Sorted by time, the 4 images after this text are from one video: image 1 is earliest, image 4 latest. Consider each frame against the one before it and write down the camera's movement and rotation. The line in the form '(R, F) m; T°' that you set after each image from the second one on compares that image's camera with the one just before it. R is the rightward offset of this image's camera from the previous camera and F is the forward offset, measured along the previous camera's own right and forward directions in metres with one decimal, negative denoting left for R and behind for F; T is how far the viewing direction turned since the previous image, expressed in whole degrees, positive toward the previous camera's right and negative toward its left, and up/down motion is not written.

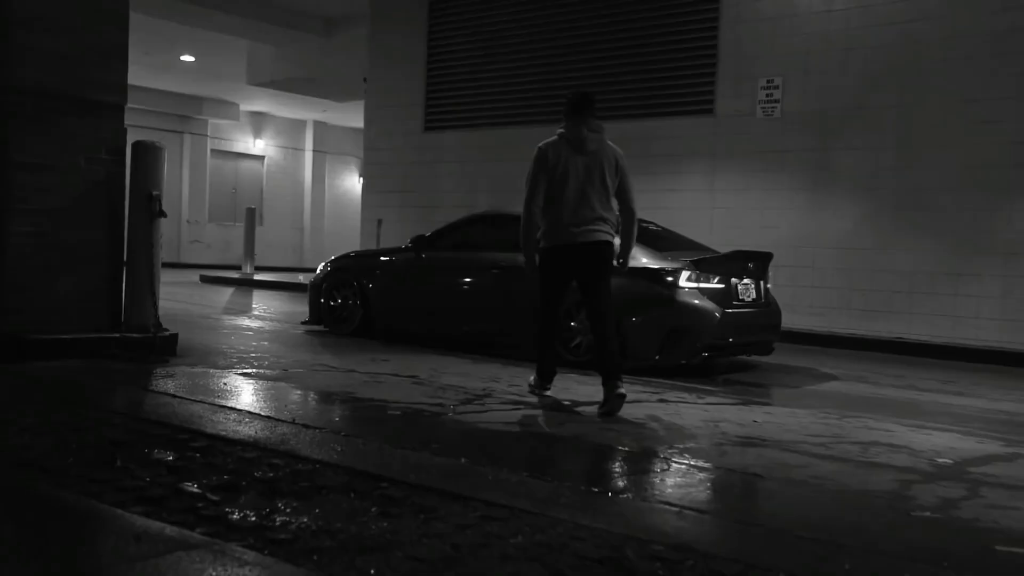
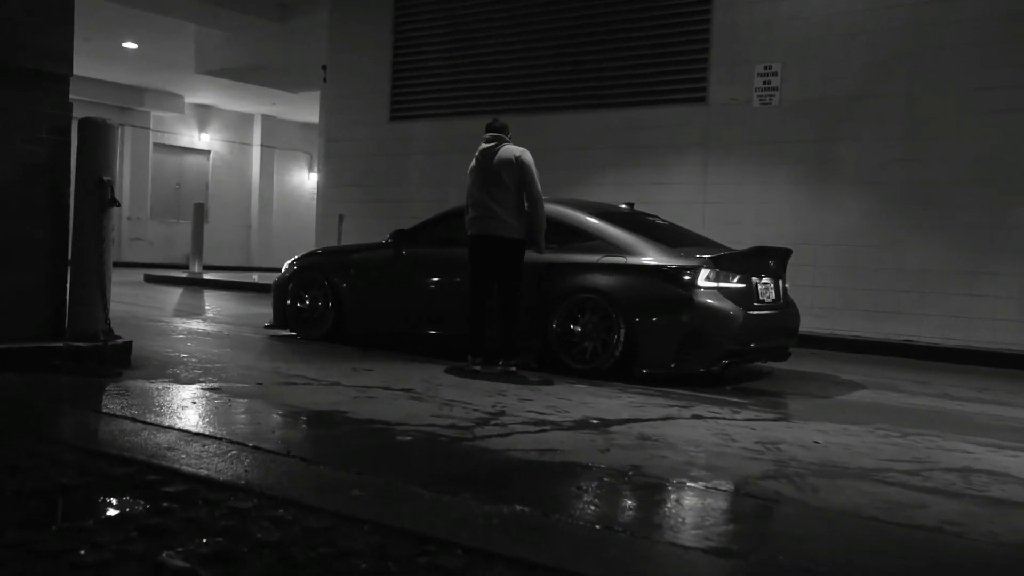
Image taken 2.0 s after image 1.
(-0.4, +0.8) m; +3°
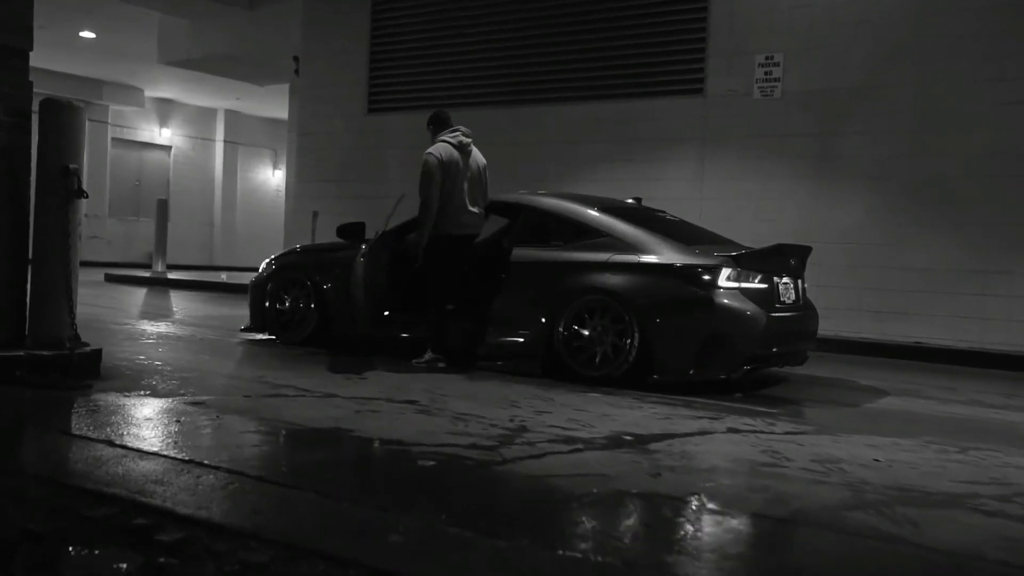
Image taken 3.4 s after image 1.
(-0.3, +0.5) m; +2°
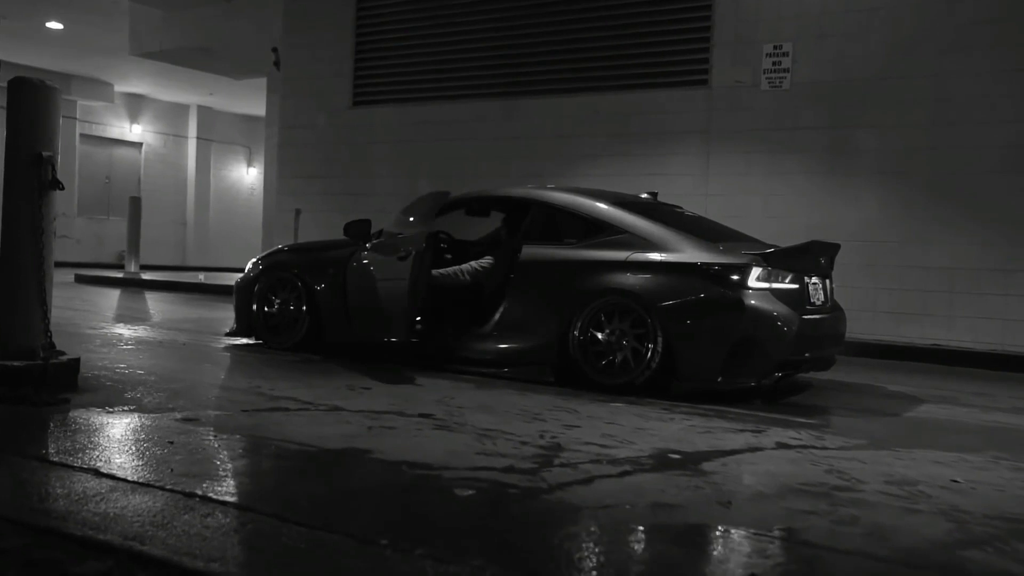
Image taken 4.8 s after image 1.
(-0.3, +0.5) m; +2°
